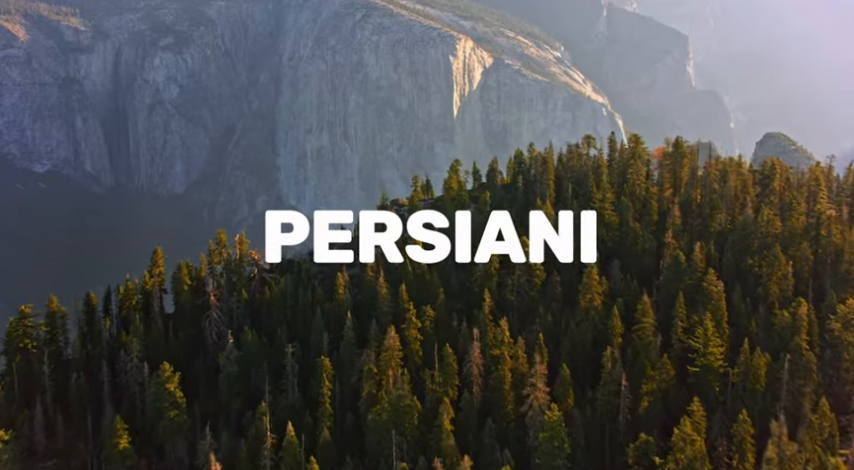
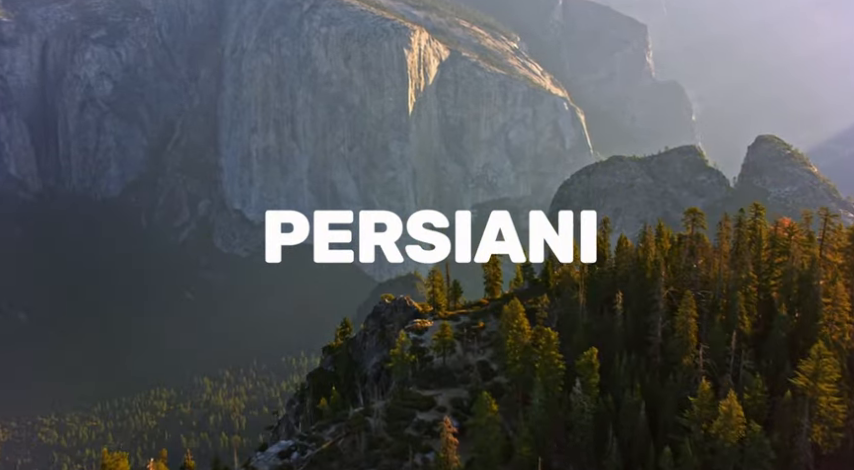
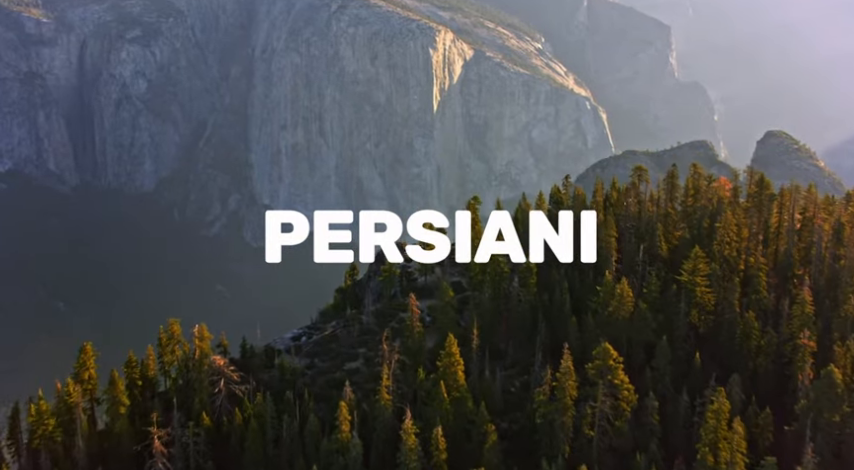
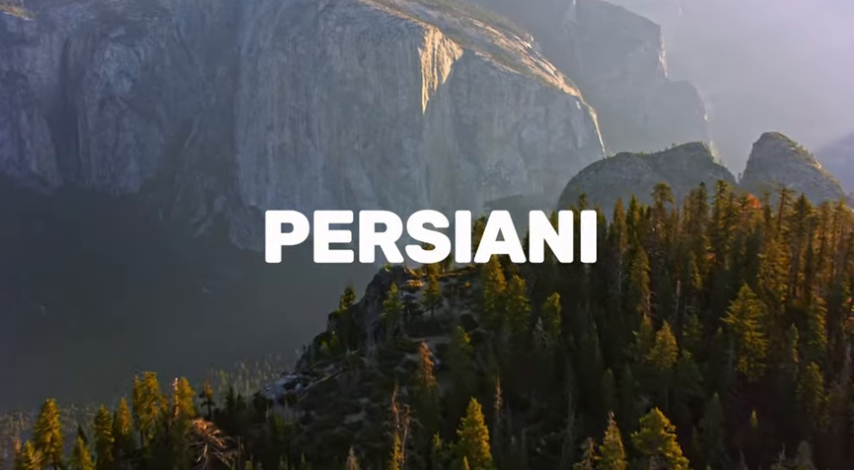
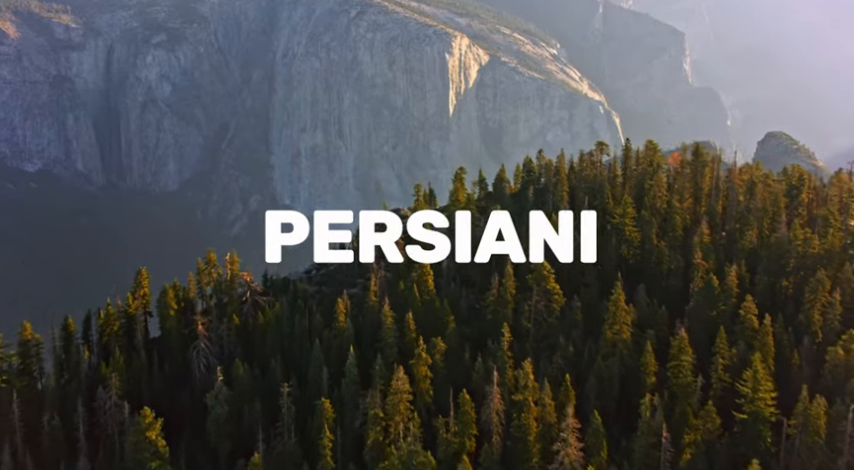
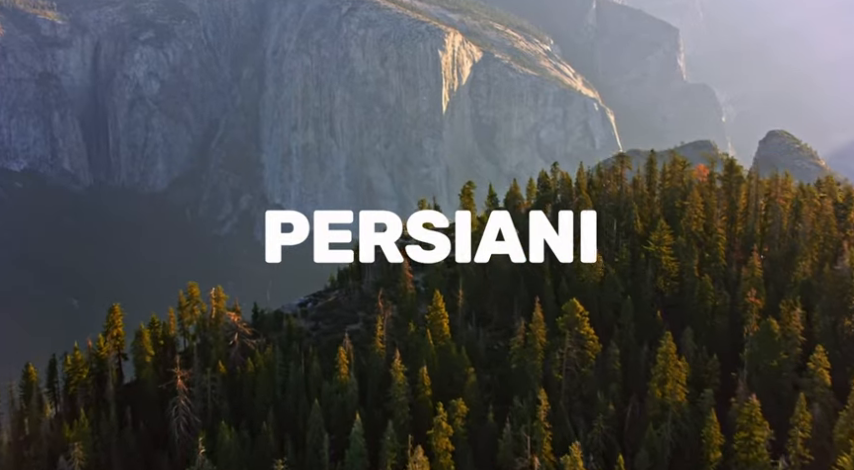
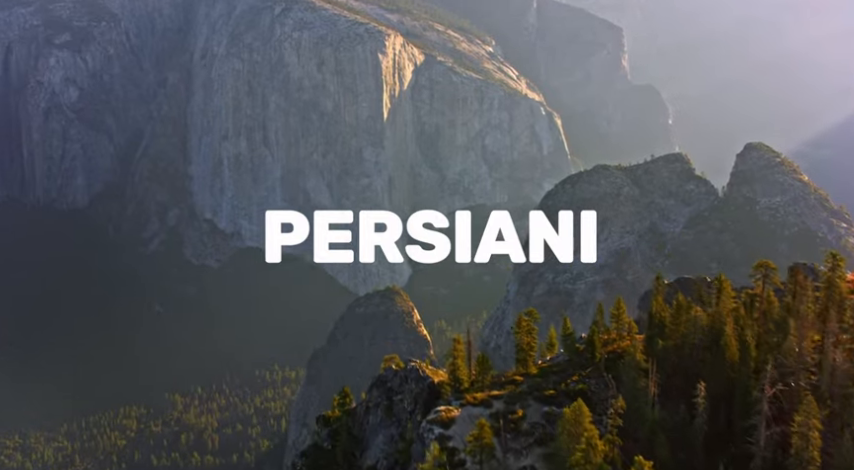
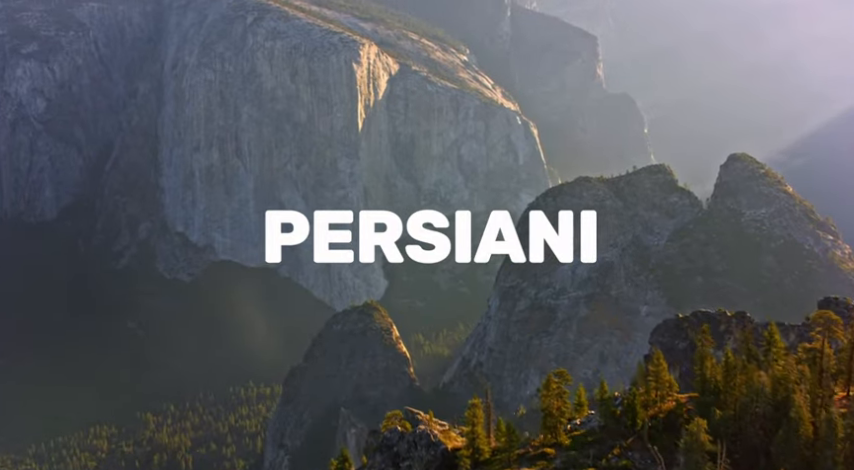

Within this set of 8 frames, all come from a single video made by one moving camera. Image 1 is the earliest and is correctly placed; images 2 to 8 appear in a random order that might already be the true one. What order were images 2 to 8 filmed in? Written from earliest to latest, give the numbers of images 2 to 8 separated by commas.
5, 6, 3, 4, 2, 7, 8
